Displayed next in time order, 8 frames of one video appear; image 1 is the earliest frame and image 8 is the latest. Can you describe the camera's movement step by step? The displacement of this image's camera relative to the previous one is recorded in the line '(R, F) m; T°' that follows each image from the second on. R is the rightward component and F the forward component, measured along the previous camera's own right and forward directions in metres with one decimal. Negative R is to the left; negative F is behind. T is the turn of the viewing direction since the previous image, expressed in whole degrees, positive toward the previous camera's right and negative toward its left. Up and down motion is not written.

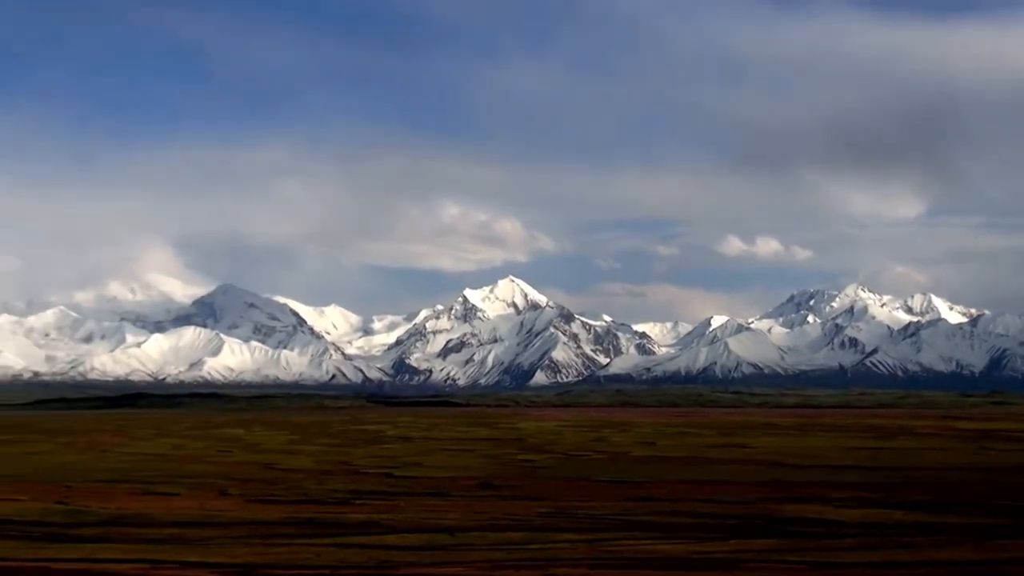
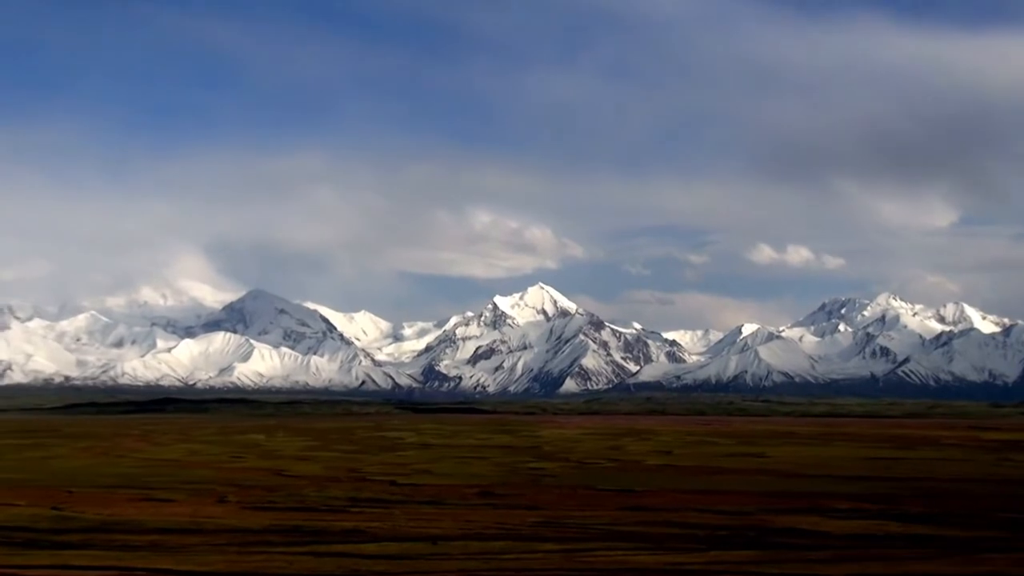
(+2.8, +0.5) m; -2°
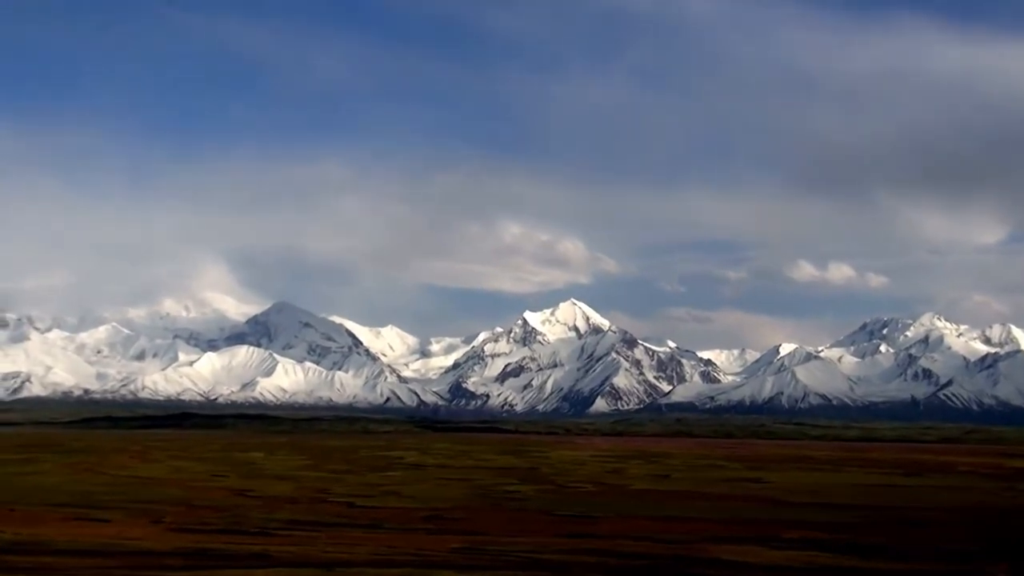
(+6.7, +5.3) m; -3°
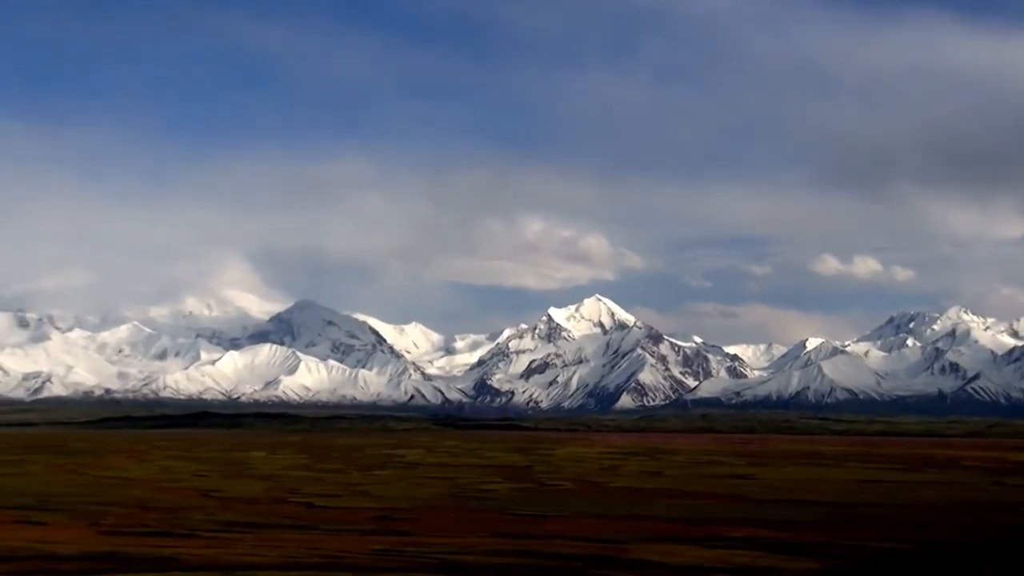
(+6.3, +1.4) m; -3°
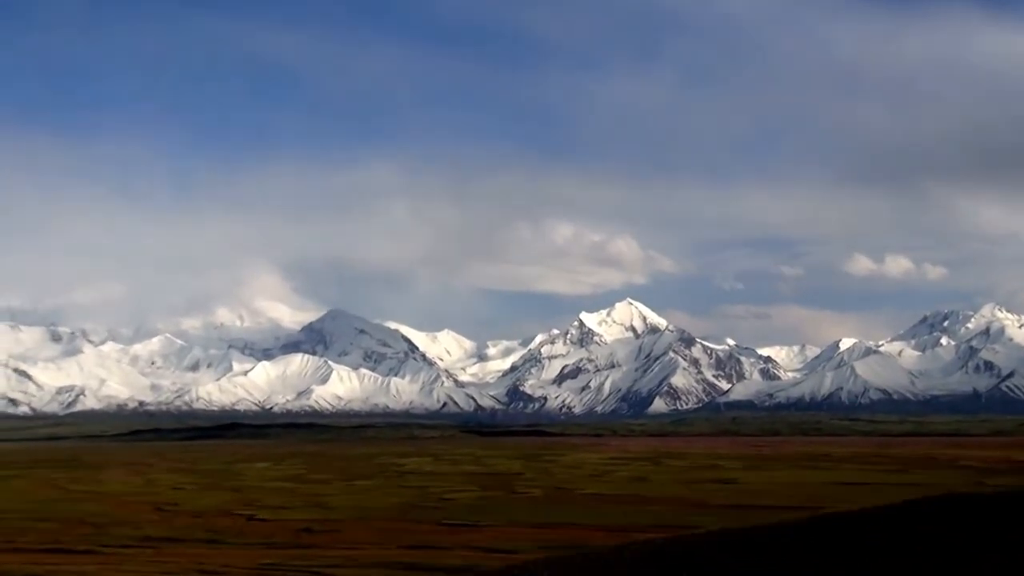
(+9.1, +0.1) m; -4°
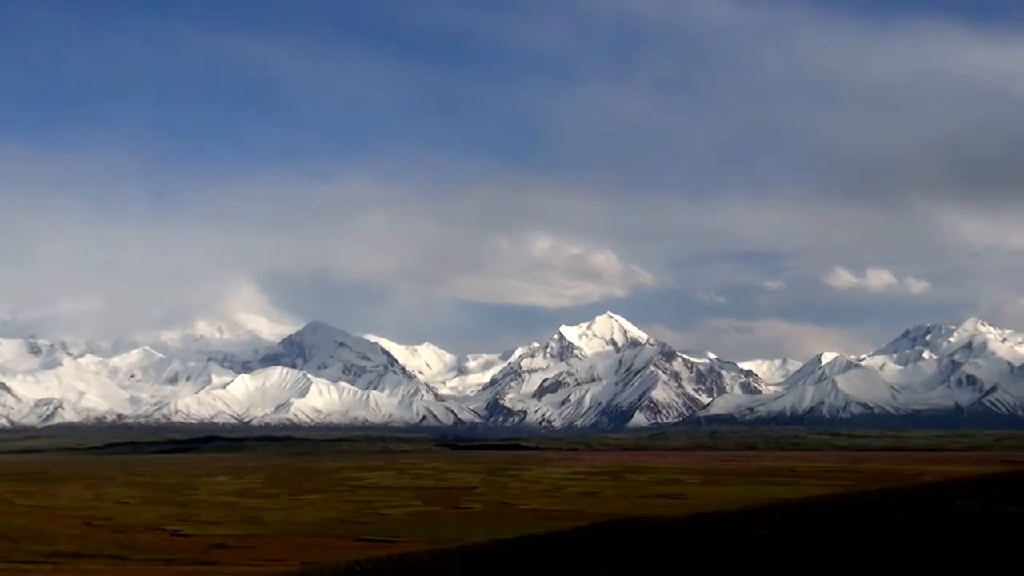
(+5.2, +0.2) m; 0°
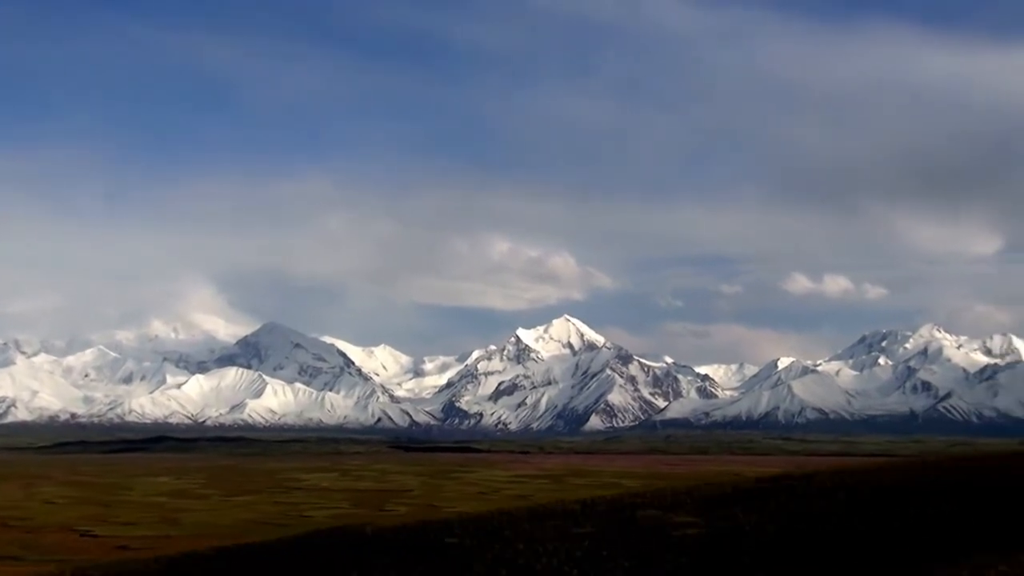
(+4.0, 0.0) m; +1°
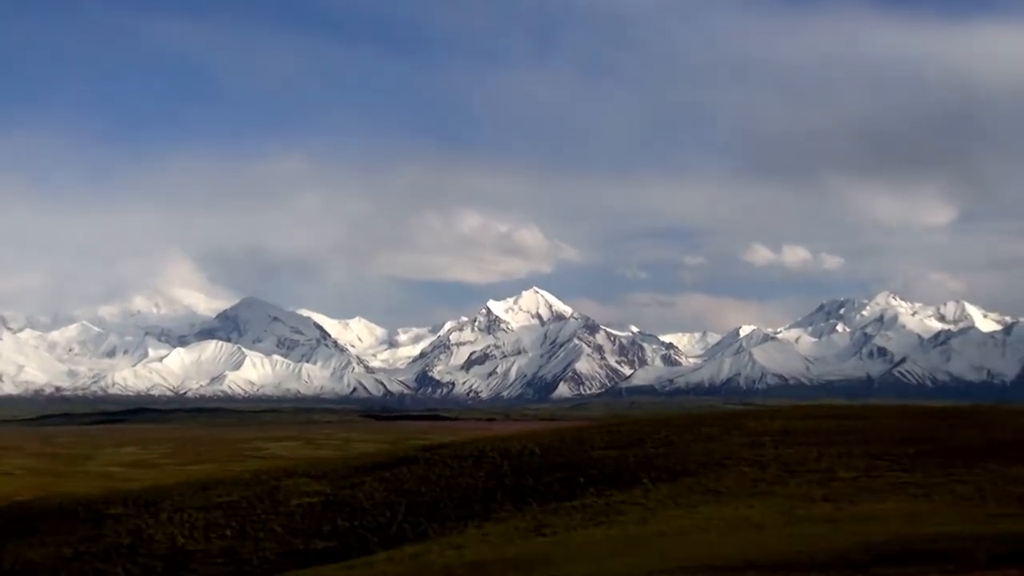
(+6.4, -8.1) m; 0°
